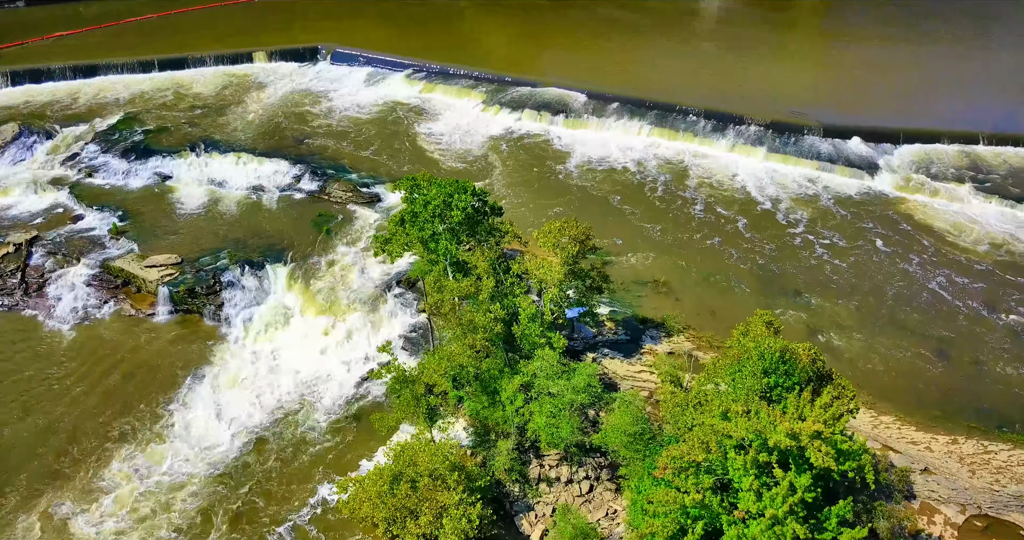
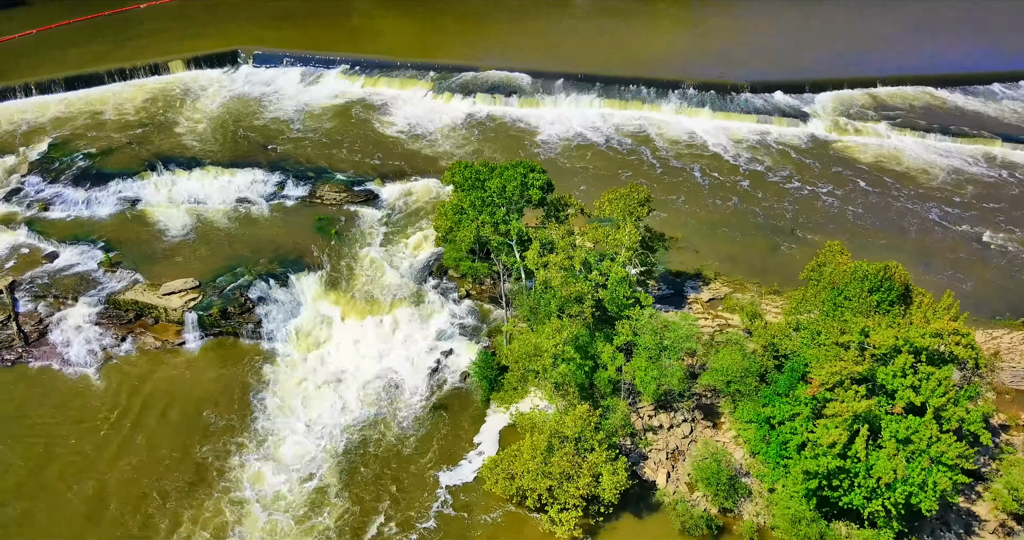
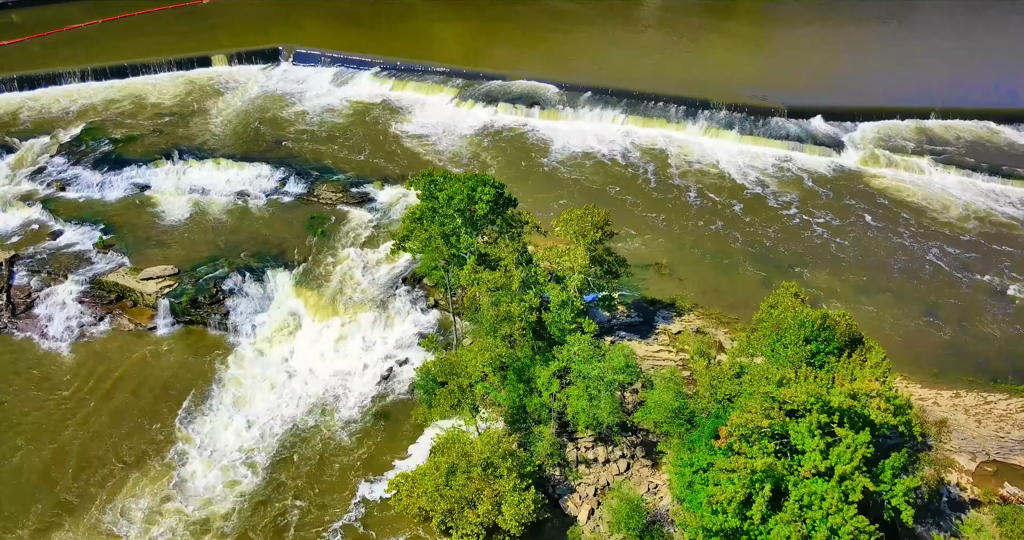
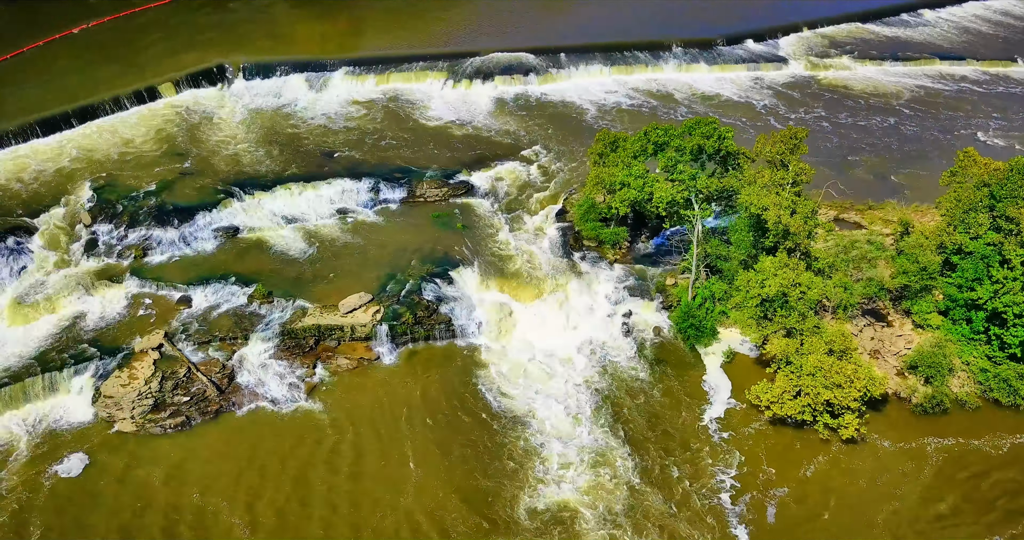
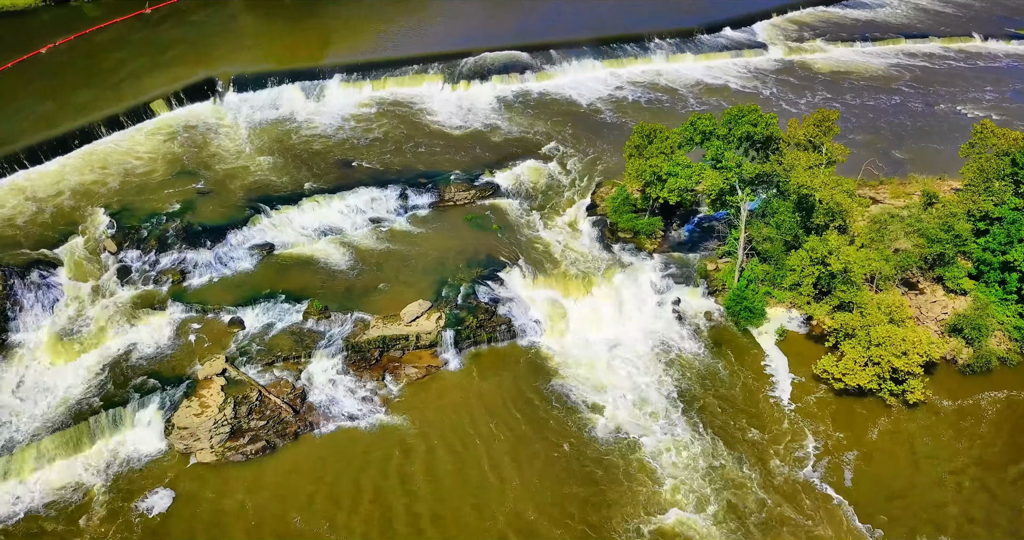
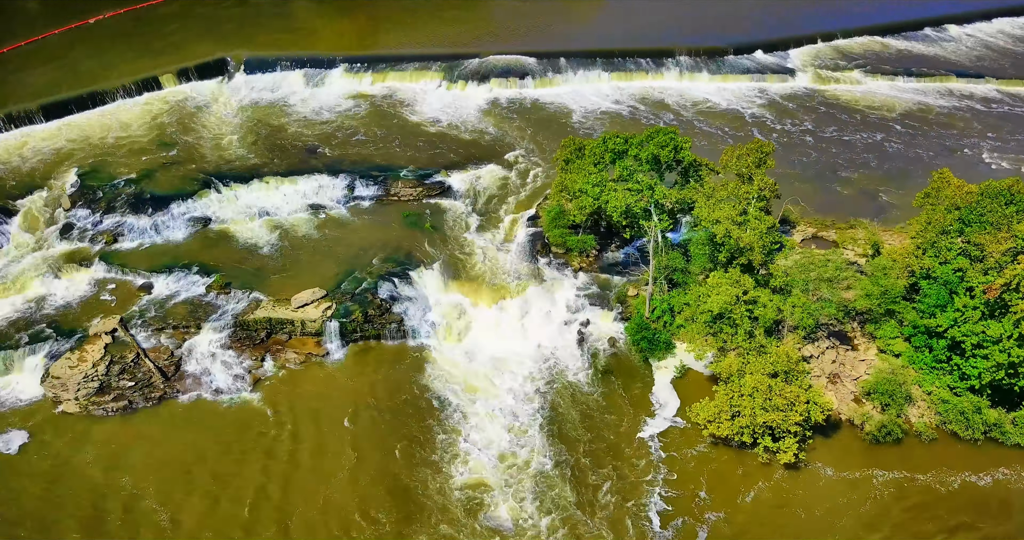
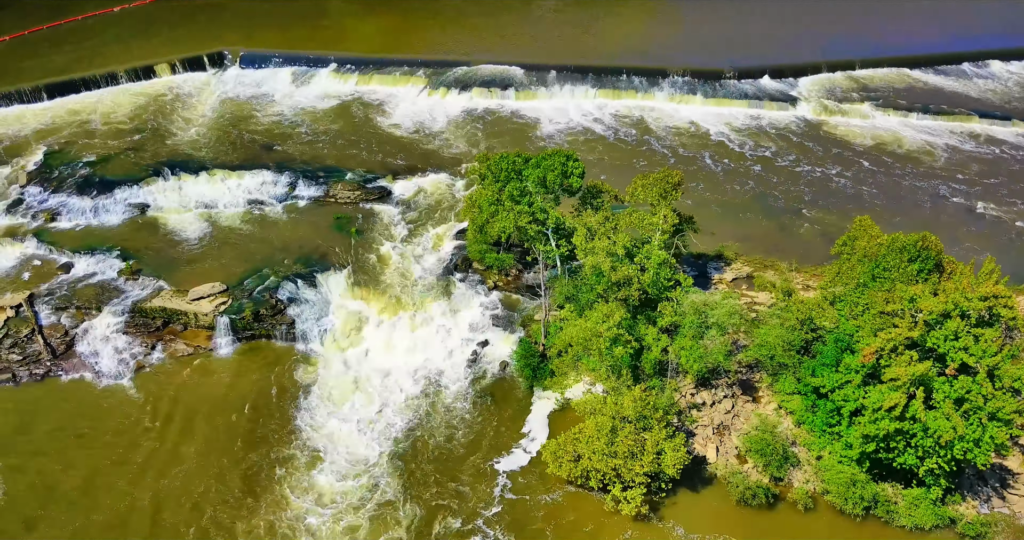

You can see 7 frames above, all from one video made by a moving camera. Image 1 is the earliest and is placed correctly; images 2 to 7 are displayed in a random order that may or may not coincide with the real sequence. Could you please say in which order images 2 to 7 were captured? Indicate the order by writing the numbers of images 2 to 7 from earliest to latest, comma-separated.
3, 2, 7, 6, 4, 5
